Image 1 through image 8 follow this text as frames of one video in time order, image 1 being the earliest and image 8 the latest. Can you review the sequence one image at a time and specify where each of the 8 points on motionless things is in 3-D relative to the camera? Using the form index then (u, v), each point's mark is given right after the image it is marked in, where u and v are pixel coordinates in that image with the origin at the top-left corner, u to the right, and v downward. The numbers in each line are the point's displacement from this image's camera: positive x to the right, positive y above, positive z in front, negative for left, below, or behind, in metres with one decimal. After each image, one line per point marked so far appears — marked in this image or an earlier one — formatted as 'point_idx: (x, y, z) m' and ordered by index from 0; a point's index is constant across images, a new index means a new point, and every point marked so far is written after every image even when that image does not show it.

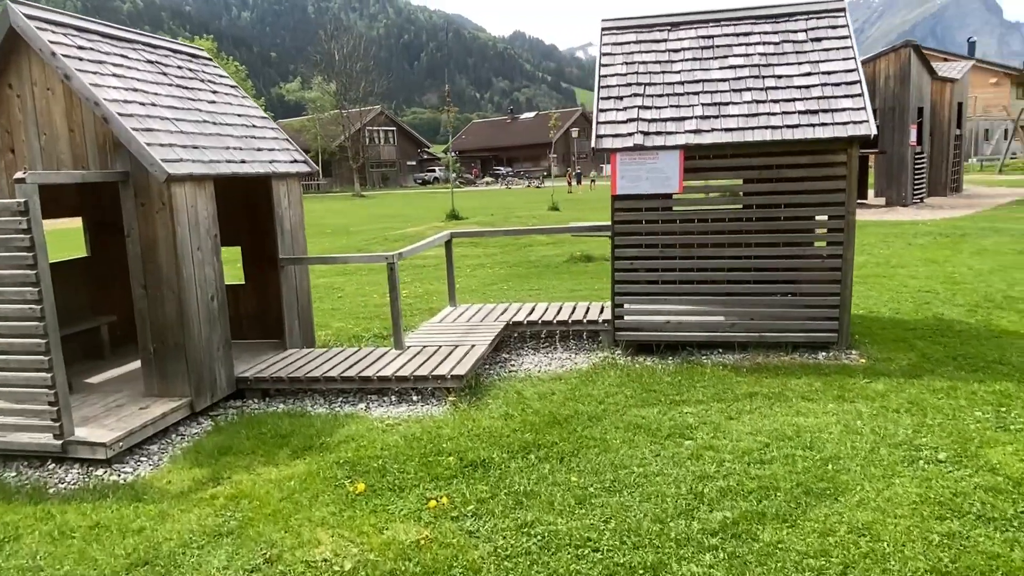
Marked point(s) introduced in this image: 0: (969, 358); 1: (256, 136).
0: (+3.8, -0.6, +5.8) m
1: (-2.3, +1.4, +6.3) m
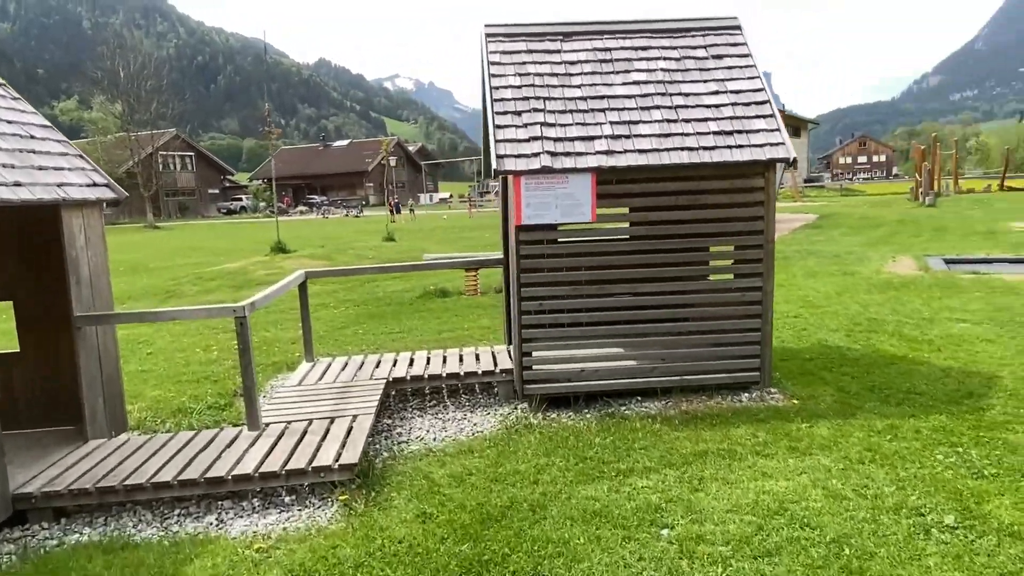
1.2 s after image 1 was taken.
0: (+3.0, -0.8, +5.6) m
1: (-3.1, +0.9, +4.6) m
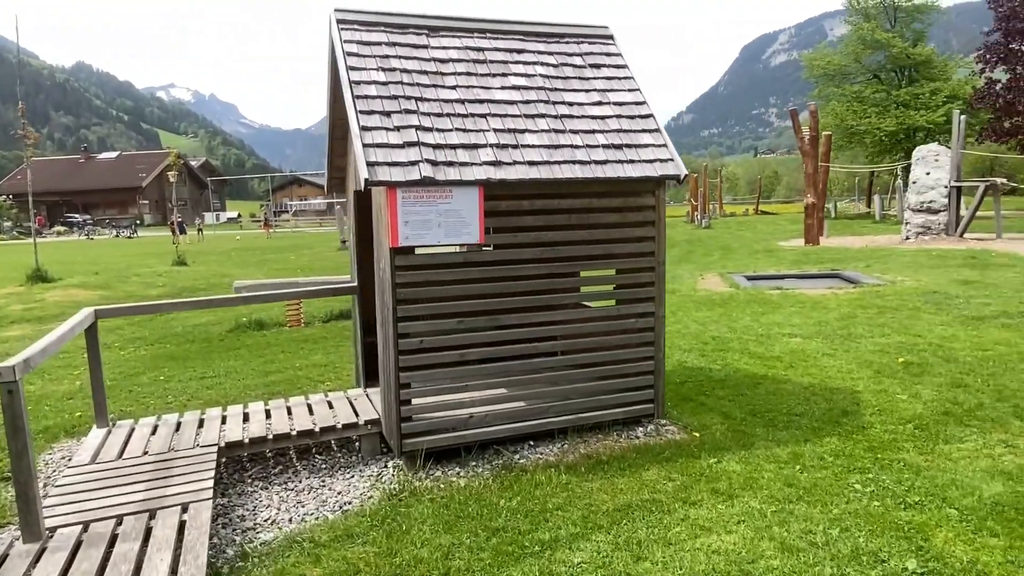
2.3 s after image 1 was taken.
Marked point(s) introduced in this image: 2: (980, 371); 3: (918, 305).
0: (+2.0, -1.0, +5.5) m
1: (-3.6, +0.6, +2.9) m
2: (+4.3, -0.7, +6.5) m
3: (+5.8, -0.2, +10.1) m
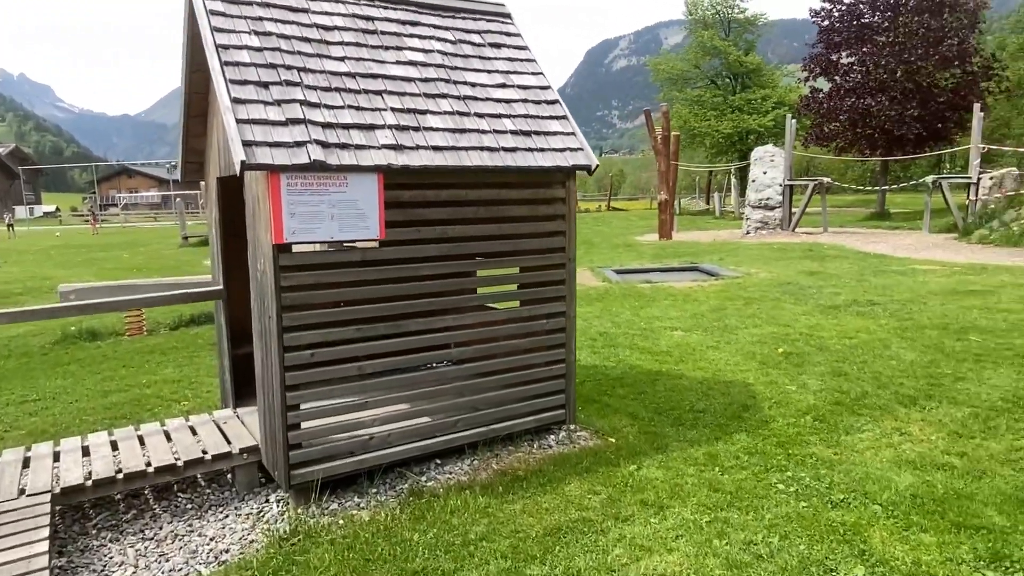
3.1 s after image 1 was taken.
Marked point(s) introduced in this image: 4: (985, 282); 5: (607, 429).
0: (+1.2, -0.9, +5.3) m
1: (-3.8, +0.6, +1.7) m
2: (+3.3, -0.7, +6.8) m
3: (+4.0, -0.1, +10.6) m
4: (+7.9, +0.1, +11.9) m
5: (+0.7, -1.0, +4.9) m
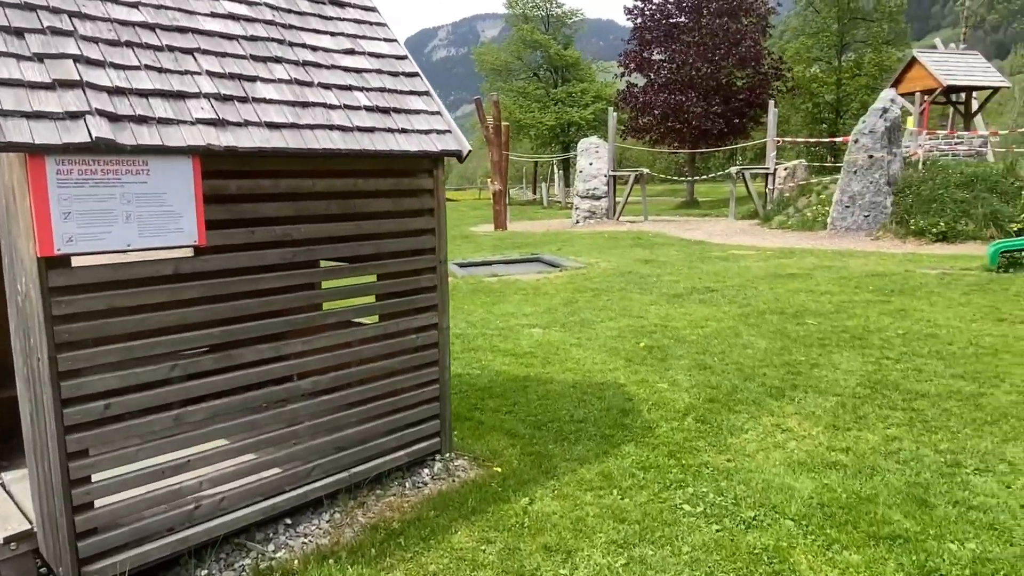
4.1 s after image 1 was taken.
0: (+0.3, -0.9, +4.9) m
1: (-3.8, +0.3, +0.1) m
2: (+1.9, -0.6, +6.7) m
3: (+1.7, +0.1, +10.6) m
4: (+5.1, +0.4, +12.8) m
5: (-0.2, -1.0, +4.3) m
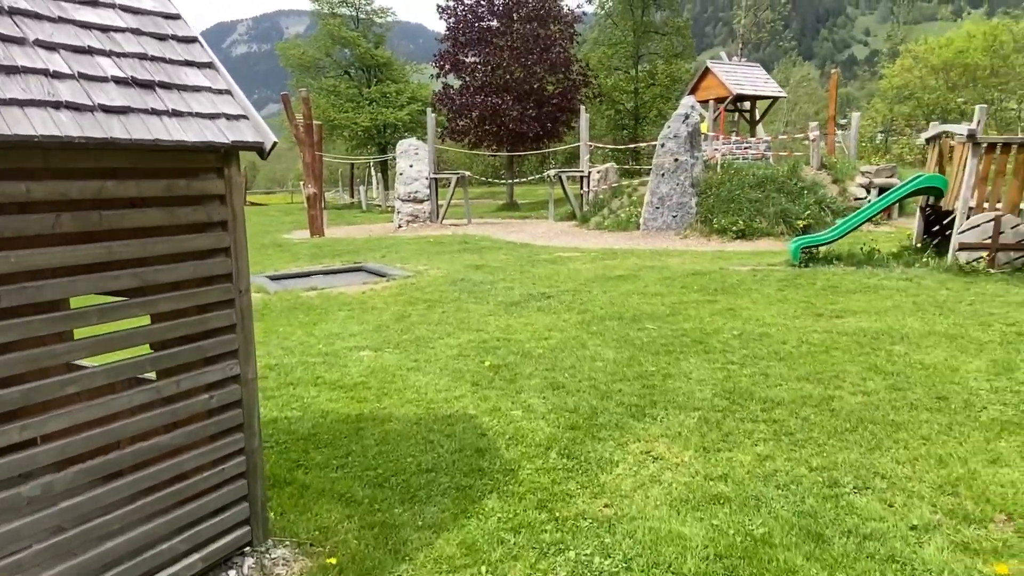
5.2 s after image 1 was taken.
0: (-0.7, -1.1, +4.0) m
1: (-3.4, +0.1, -1.6) m
2: (+0.5, -0.7, +6.2) m
3: (-0.8, -0.1, +10.0) m
4: (+2.0, +0.4, +12.9) m
5: (-0.9, -1.2, +3.3) m
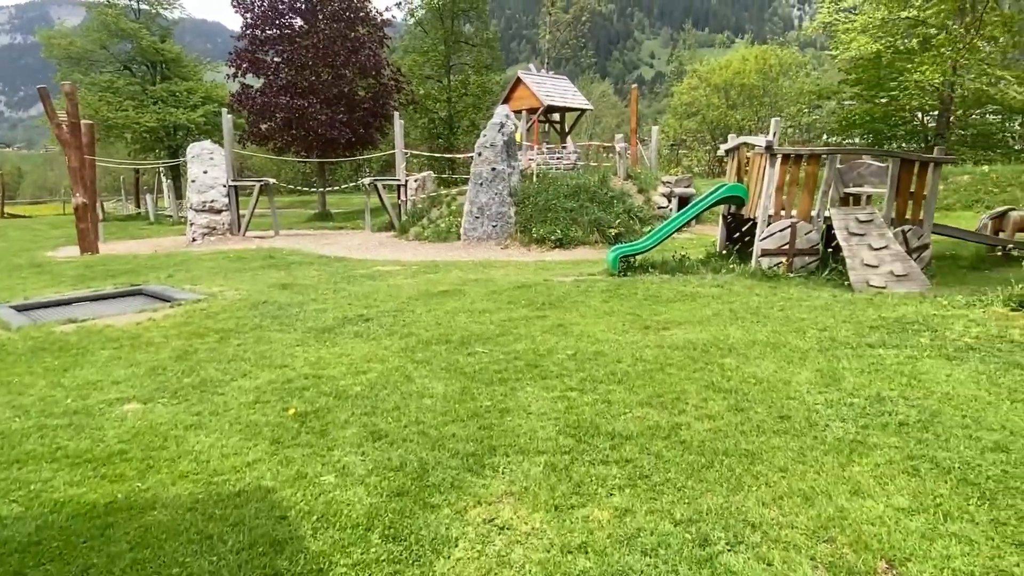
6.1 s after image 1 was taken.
0: (-1.5, -1.3, +2.9) m
1: (-2.8, -0.1, -3.3) m
2: (-1.0, -0.9, +5.3) m
3: (-3.1, -0.4, +8.6) m
4: (-1.2, +0.2, +12.2) m
5: (-1.6, -1.4, +2.2) m
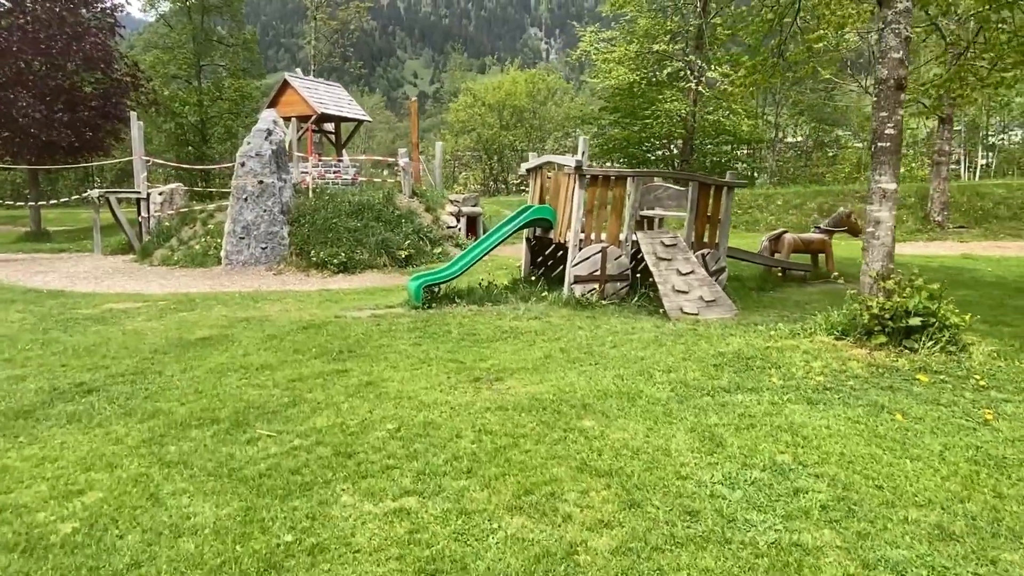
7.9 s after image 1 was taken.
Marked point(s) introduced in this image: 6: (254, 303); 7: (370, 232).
0: (-1.6, -1.6, +0.9) m
1: (-0.9, -0.4, -5.4) m
2: (-1.9, -1.3, +3.3) m
3: (-5.0, -0.9, +5.8) m
4: (-4.3, -0.4, +9.8) m
5: (-1.5, -1.7, +0.2) m
6: (-4.2, -0.2, +11.5) m
7: (-3.3, +1.3, +16.4) m
